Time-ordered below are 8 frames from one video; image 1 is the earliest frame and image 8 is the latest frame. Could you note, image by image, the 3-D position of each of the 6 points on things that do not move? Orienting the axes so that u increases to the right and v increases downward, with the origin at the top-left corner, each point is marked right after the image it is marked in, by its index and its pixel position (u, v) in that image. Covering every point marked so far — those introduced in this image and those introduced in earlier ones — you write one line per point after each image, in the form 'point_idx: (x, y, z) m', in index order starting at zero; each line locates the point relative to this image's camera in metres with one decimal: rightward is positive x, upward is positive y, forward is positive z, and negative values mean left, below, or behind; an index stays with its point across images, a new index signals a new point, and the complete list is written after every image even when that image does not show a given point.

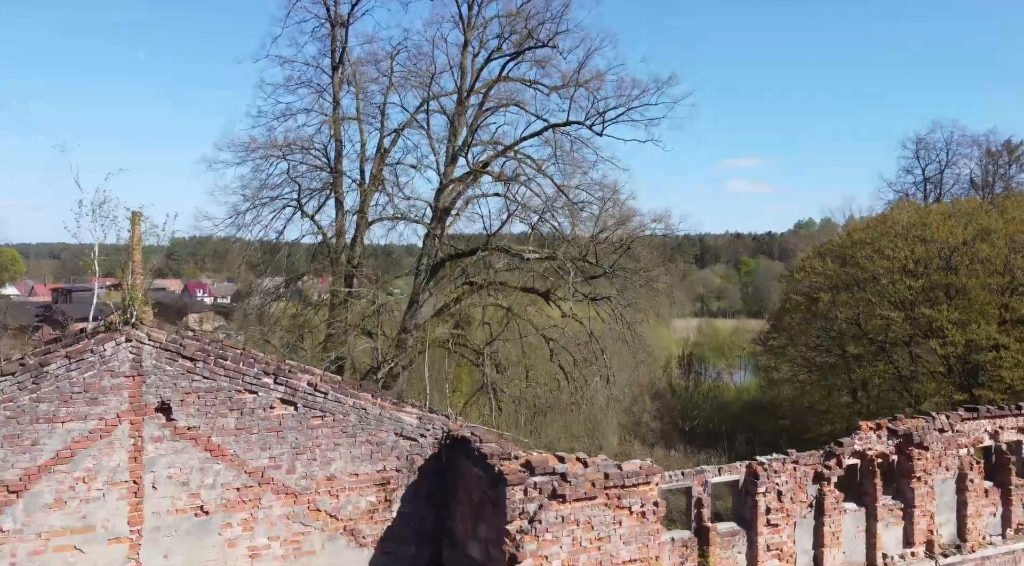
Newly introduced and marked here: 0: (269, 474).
0: (-2.4, -1.9, +8.2) m
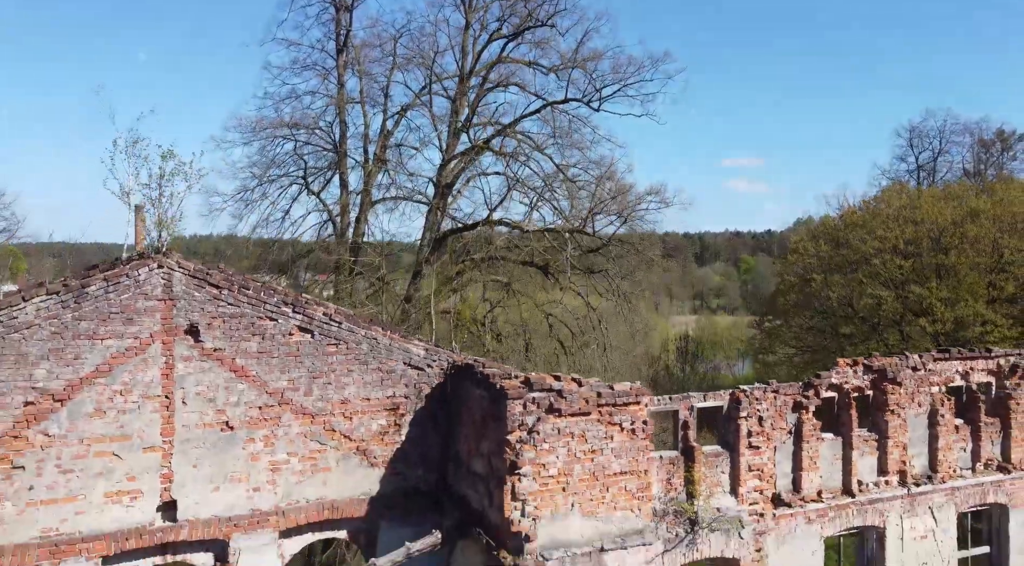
0: (-2.4, -1.2, +8.9) m
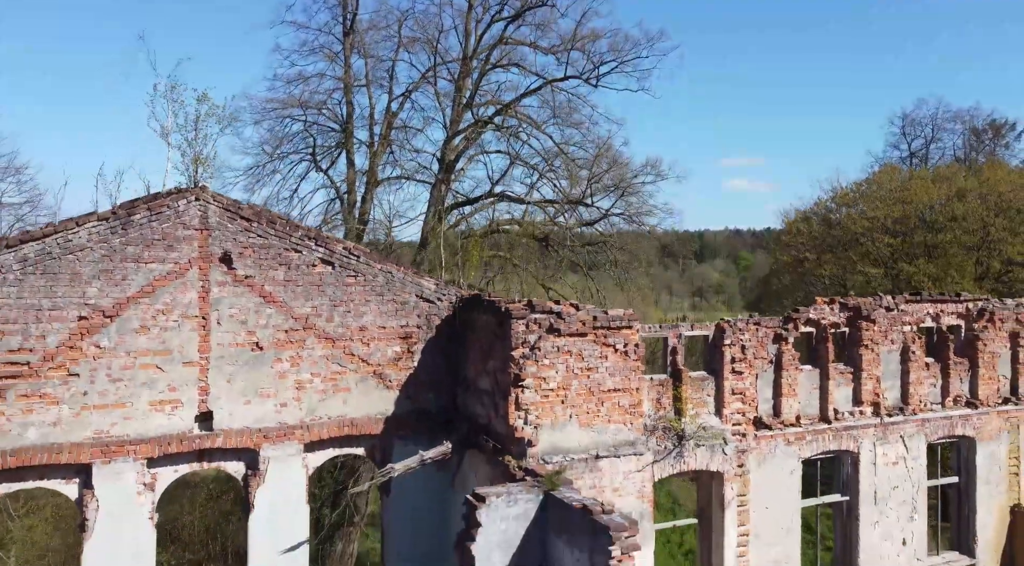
0: (-2.3, -0.4, +9.8) m
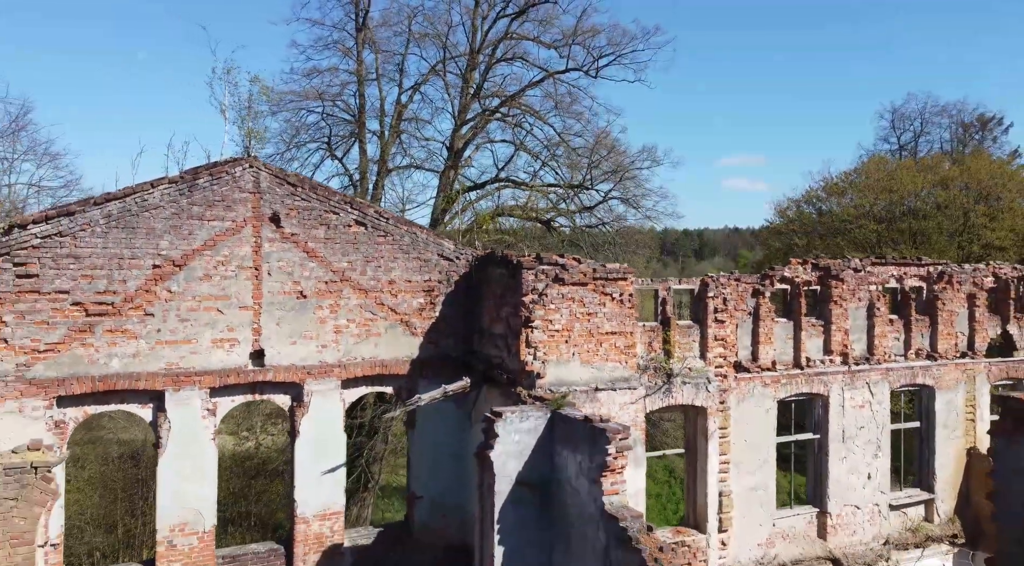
0: (-2.2, +0.1, +11.3) m
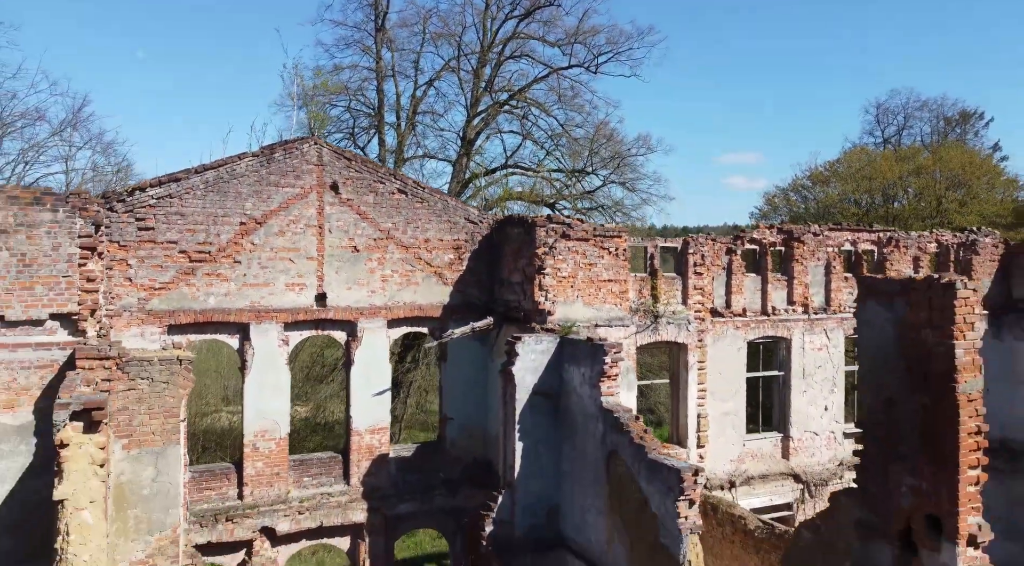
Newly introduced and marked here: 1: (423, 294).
0: (-2.0, +0.8, +13.7) m
1: (-1.5, -0.2, +14.0) m
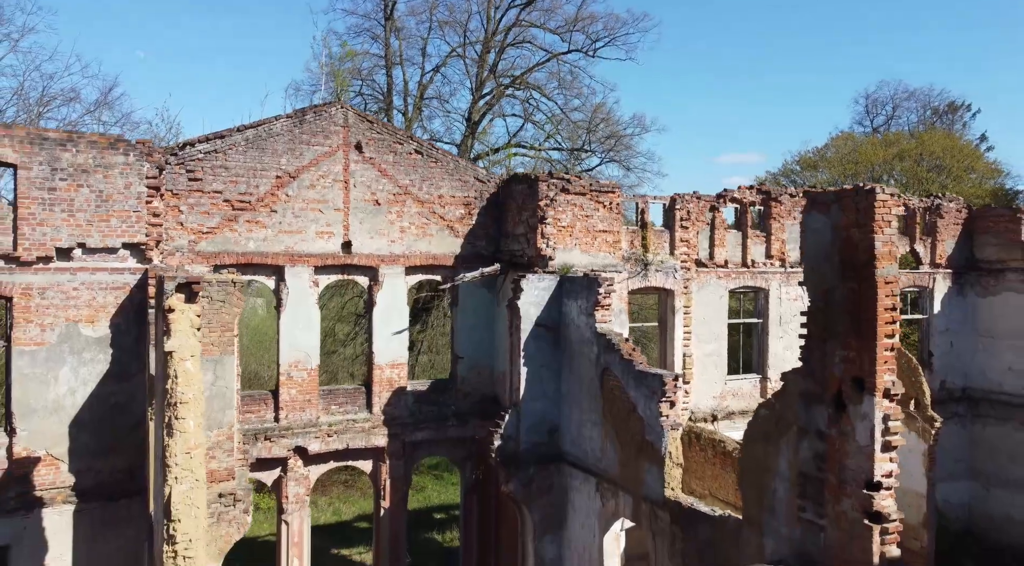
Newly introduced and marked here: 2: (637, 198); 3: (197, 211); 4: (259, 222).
0: (-1.9, +1.7, +15.4) m
1: (-1.4, +0.7, +15.6) m
2: (+2.3, +1.6, +15.8) m
3: (-5.1, +1.2, +13.6) m
4: (-4.2, +1.0, +14.1) m
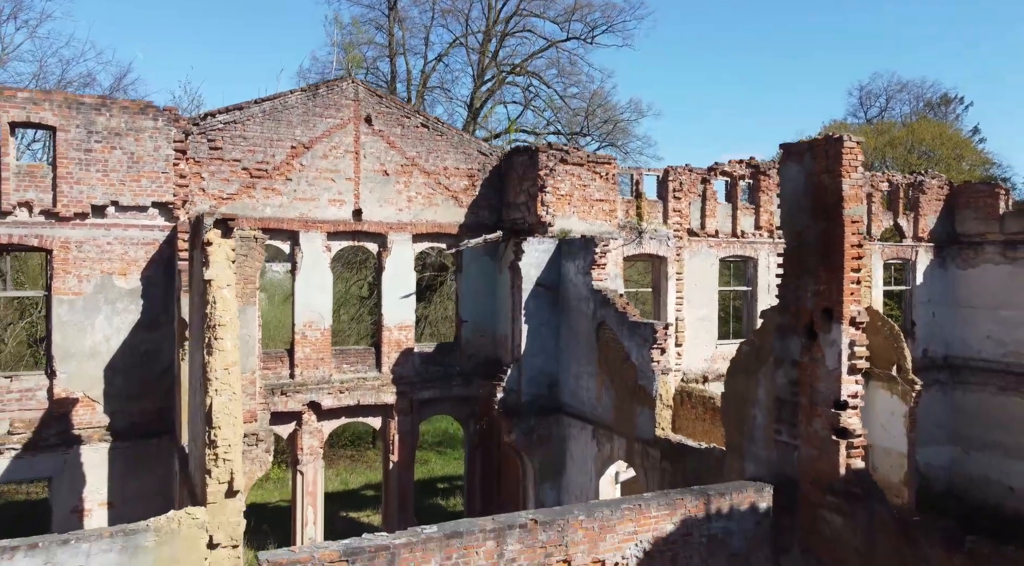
0: (-1.8, +2.4, +16.2) m
1: (-1.4, +1.4, +16.5) m
2: (+2.4, +2.3, +16.7) m
3: (-5.0, +1.8, +14.5) m
4: (-4.2, +1.7, +14.9) m
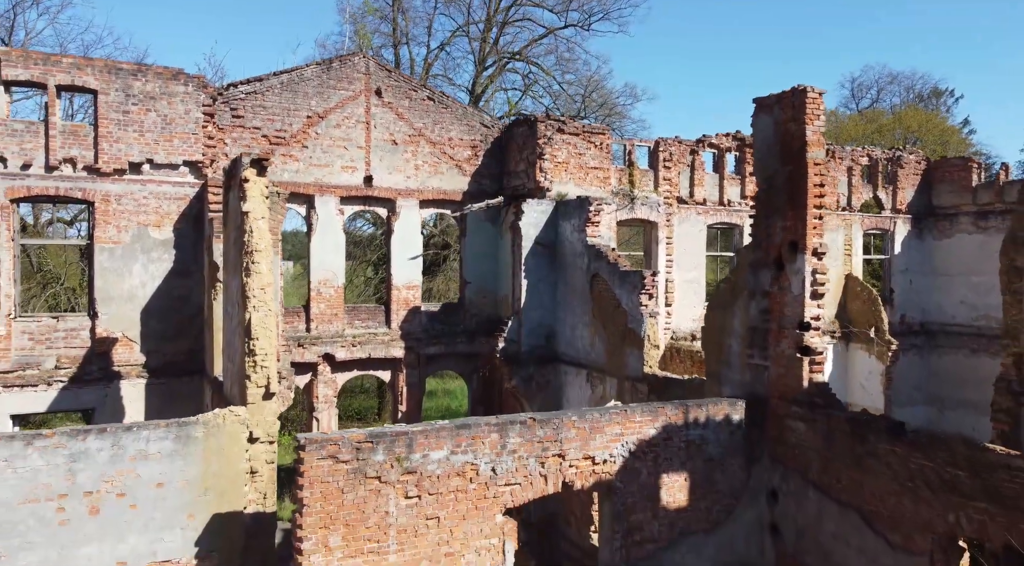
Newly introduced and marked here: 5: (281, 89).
0: (-1.8, +3.1, +17.4) m
1: (-1.4, +2.1, +17.6) m
2: (+2.4, +3.0, +17.8) m
3: (-5.0, +2.6, +15.6) m
4: (-4.2, +2.4, +16.1) m
5: (-4.4, +3.7, +16.0) m
